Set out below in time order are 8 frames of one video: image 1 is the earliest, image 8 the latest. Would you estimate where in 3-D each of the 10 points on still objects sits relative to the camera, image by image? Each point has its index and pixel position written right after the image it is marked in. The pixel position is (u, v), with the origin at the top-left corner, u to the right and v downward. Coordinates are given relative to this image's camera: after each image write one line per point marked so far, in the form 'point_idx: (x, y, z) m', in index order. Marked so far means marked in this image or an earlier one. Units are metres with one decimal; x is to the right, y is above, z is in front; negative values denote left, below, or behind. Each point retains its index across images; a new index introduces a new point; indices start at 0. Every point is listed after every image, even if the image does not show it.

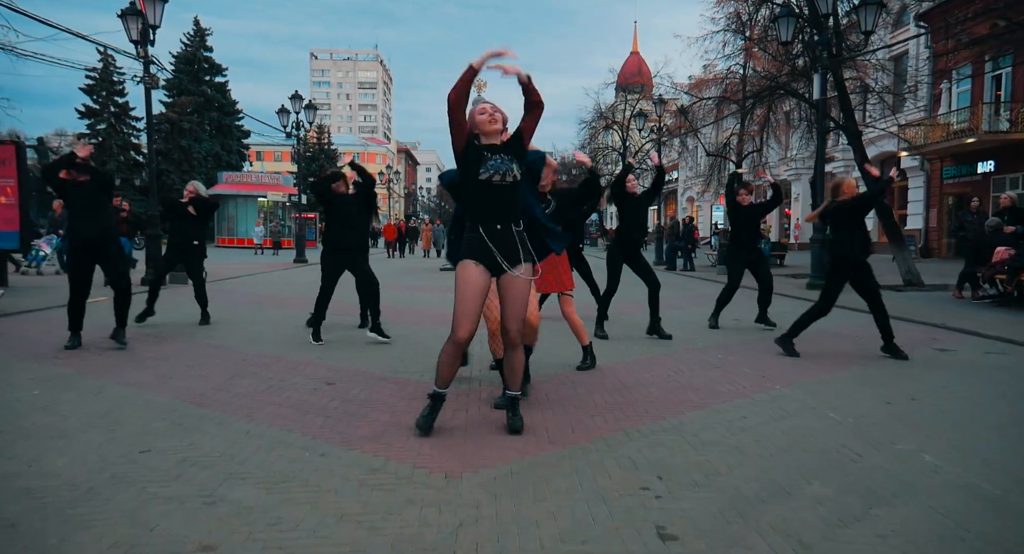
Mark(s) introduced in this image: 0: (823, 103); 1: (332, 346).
0: (+7.6, +4.2, +15.7) m
1: (-2.0, -0.8, +7.5) m
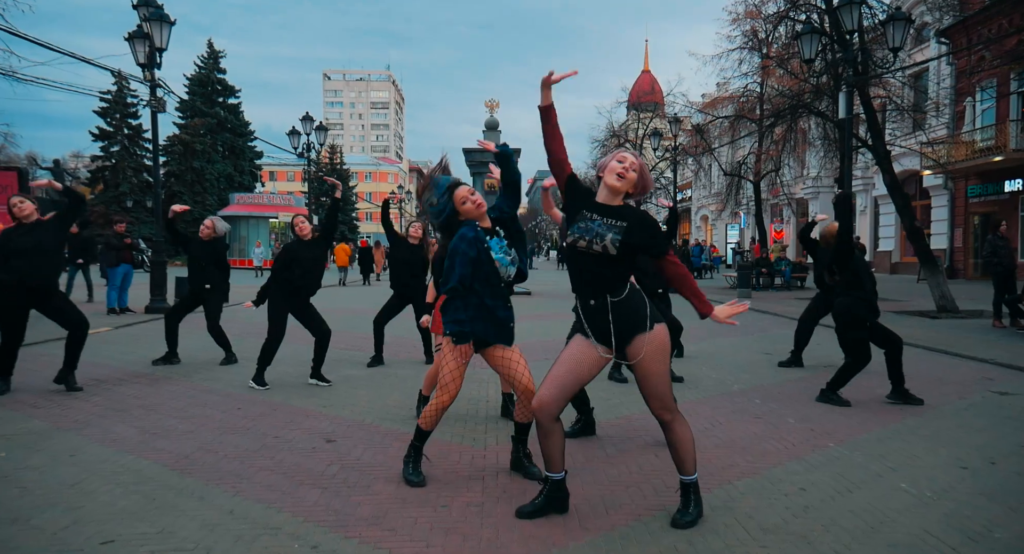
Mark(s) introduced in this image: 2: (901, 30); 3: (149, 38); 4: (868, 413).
0: (+7.9, +3.6, +15.1) m
1: (-1.9, -1.2, +6.9) m
2: (+8.3, +5.3, +13.9) m
3: (-8.4, +5.5, +15.0) m
4: (+3.2, -1.2, +5.9) m
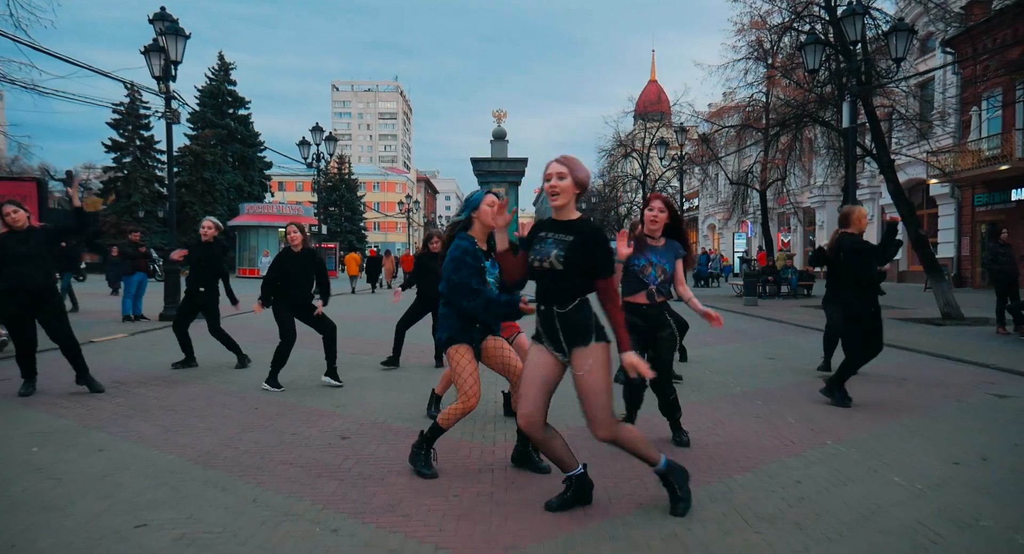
0: (+8.1, +3.4, +15.3) m
1: (-1.8, -1.2, +7.1) m
2: (+8.5, +5.1, +14.1) m
3: (-8.2, +5.4, +15.4) m
4: (+3.3, -1.3, +6.0) m
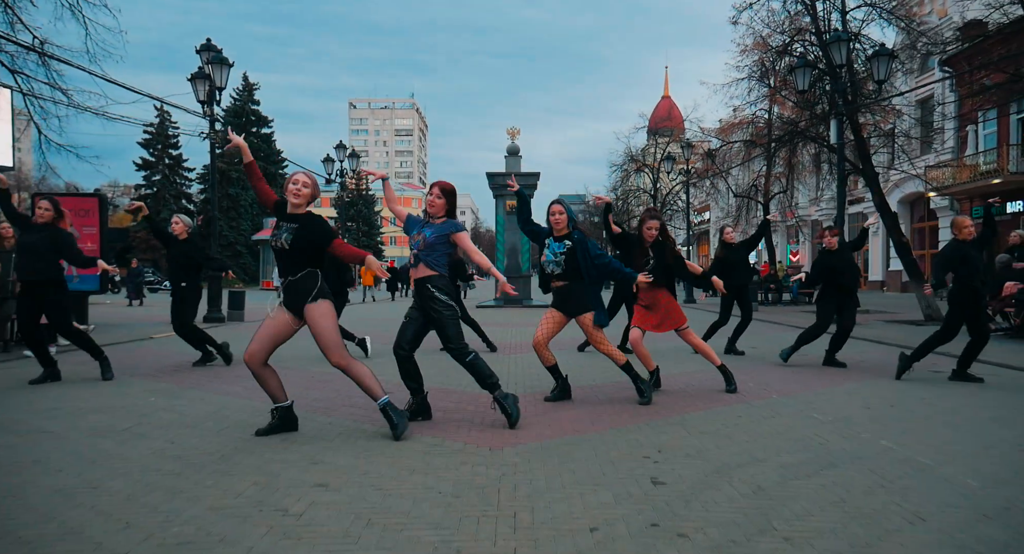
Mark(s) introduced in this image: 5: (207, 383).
0: (+8.4, +3.3, +16.5) m
1: (-1.6, -1.2, +8.5) m
2: (+8.8, +5.0, +15.3) m
3: (-7.9, +5.2, +17.0) m
4: (+3.4, -1.2, +7.2) m
5: (-3.3, -1.2, +7.1) m
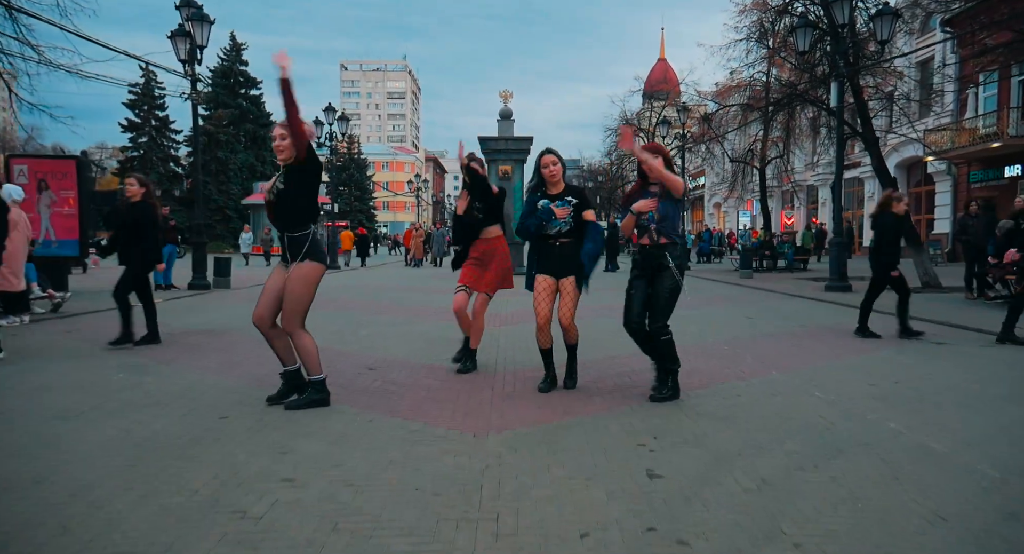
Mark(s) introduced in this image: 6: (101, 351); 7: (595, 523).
0: (+8.2, +4.1, +16.1) m
1: (-1.8, -0.8, +8.2) m
2: (+8.6, +5.8, +14.8) m
3: (-8.1, +6.1, +16.3) m
4: (+3.3, -0.9, +7.0) m
5: (-3.4, -0.8, +6.8) m
6: (-4.4, -0.8, +7.0) m
7: (+0.3, -1.0, +2.6) m
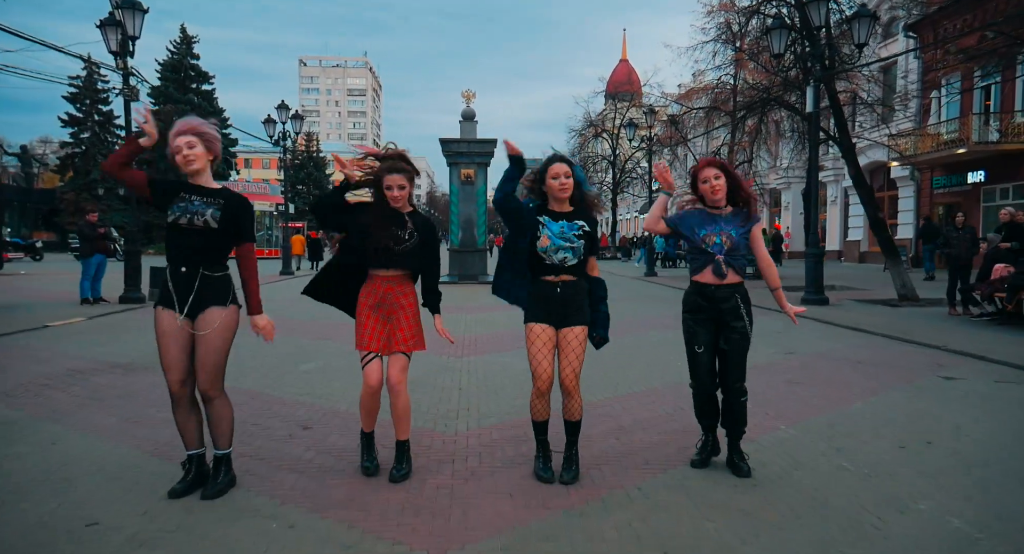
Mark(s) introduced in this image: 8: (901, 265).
0: (+7.3, +3.9, +15.5) m
1: (-2.2, -1.1, +7.1) m
2: (+7.8, +5.5, +14.3) m
3: (-9.0, +5.8, +14.9) m
4: (+3.0, -1.2, +6.2) m
5: (-3.8, -1.1, +5.6) m
6: (-4.8, -1.1, +5.8) m
7: (+0.3, -1.3, +1.7) m
8: (+9.0, +0.3, +15.0) m
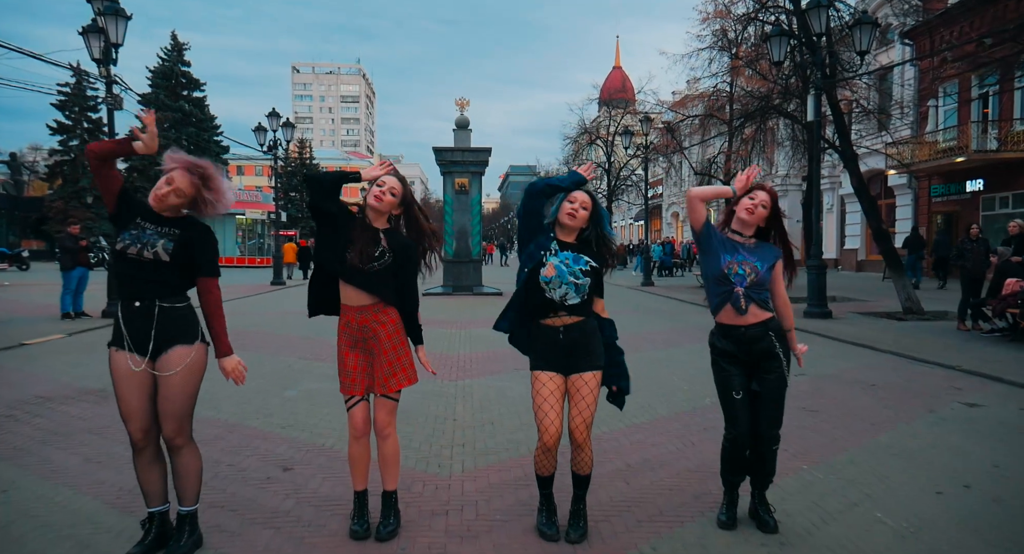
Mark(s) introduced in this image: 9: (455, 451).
0: (+7.2, +3.6, +15.2) m
1: (-2.2, -1.3, +6.7) m
2: (+7.7, +5.3, +14.0) m
3: (-9.1, +5.5, +14.4) m
4: (+2.9, -1.4, +5.8) m
5: (-3.8, -1.3, +5.2) m
6: (-4.8, -1.3, +5.4) m
7: (+0.3, -1.5, +1.3) m
8: (+8.9, 0.0, +14.7) m
9: (-0.5, -1.3, +5.0) m
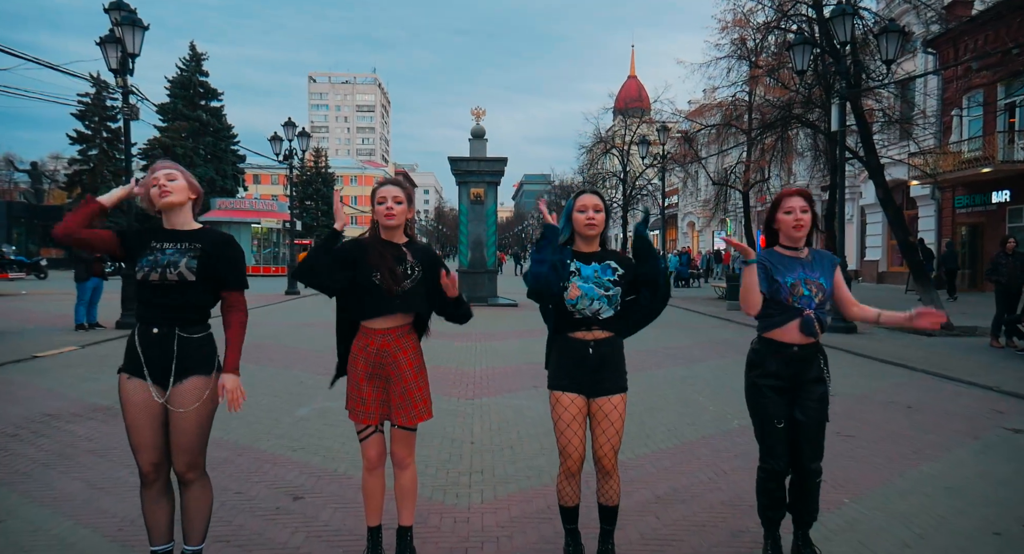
0: (+7.6, +3.3, +14.9) m
1: (-2.0, -1.4, +6.5) m
2: (+8.1, +5.0, +13.7) m
3: (-8.7, +5.2, +14.5) m
4: (+3.1, -1.5, +5.5) m
5: (-3.6, -1.5, +5.0) m
6: (-4.6, -1.5, +5.2) m
7: (+0.4, -1.6, +1.0) m
8: (+9.3, -0.3, +14.3) m
9: (-0.3, -1.5, +4.8) m
